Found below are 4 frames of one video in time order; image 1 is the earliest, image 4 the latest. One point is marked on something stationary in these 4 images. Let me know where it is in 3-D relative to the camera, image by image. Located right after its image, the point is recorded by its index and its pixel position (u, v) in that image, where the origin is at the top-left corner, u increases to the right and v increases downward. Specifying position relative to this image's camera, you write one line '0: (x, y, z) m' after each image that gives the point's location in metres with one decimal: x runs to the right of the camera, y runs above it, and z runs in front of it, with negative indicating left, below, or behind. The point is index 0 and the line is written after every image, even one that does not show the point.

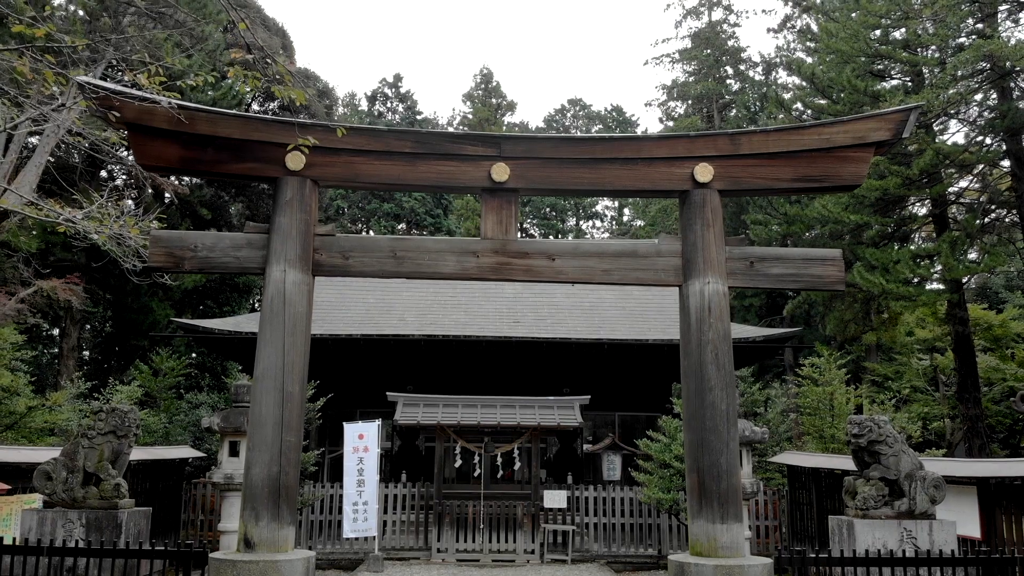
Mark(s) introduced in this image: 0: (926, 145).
0: (+6.4, +2.2, +10.8) m
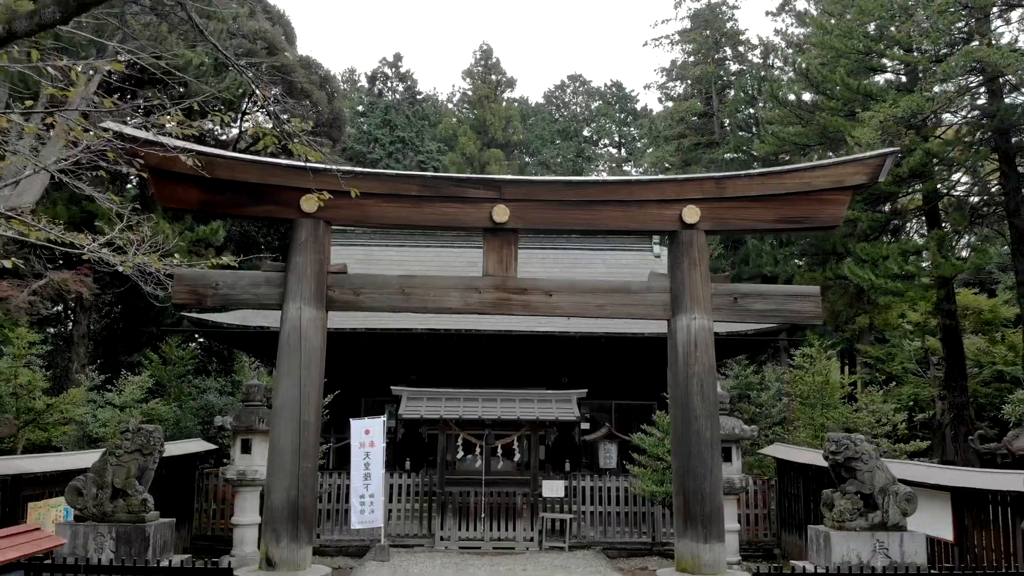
0: (+6.3, +2.2, +11.0) m
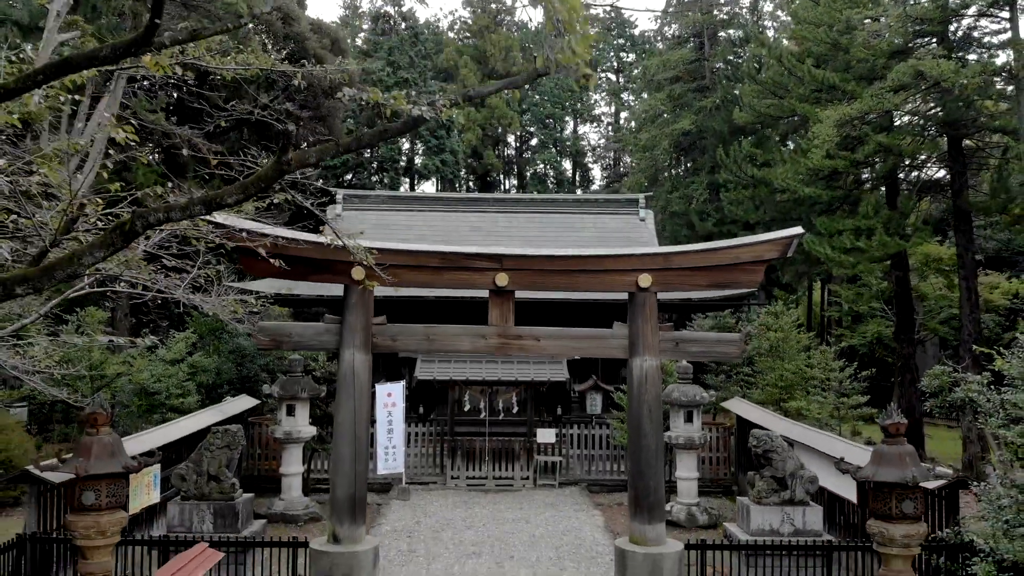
0: (+6.3, +2.6, +12.2) m
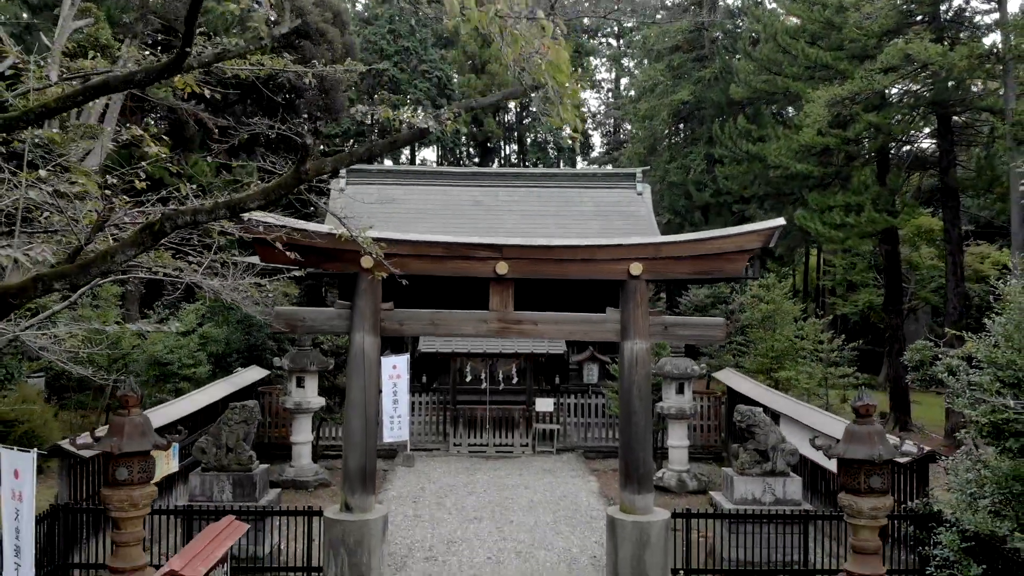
0: (+6.3, +3.1, +12.5) m
